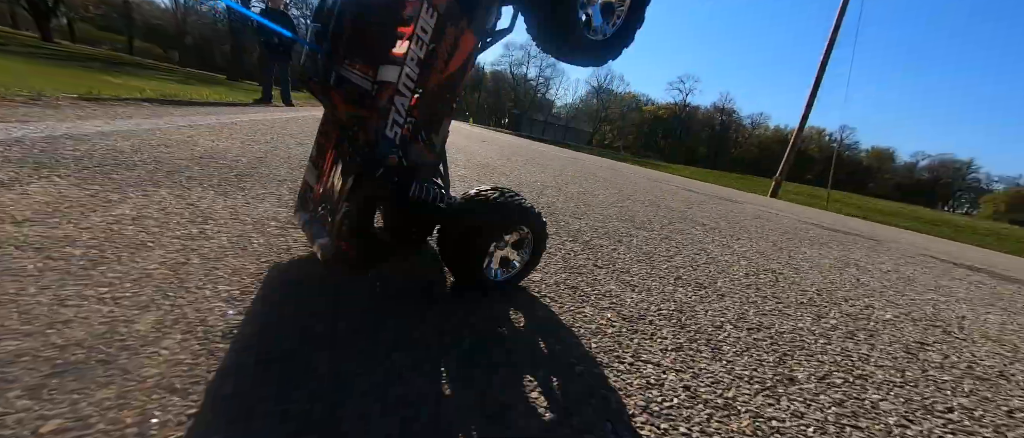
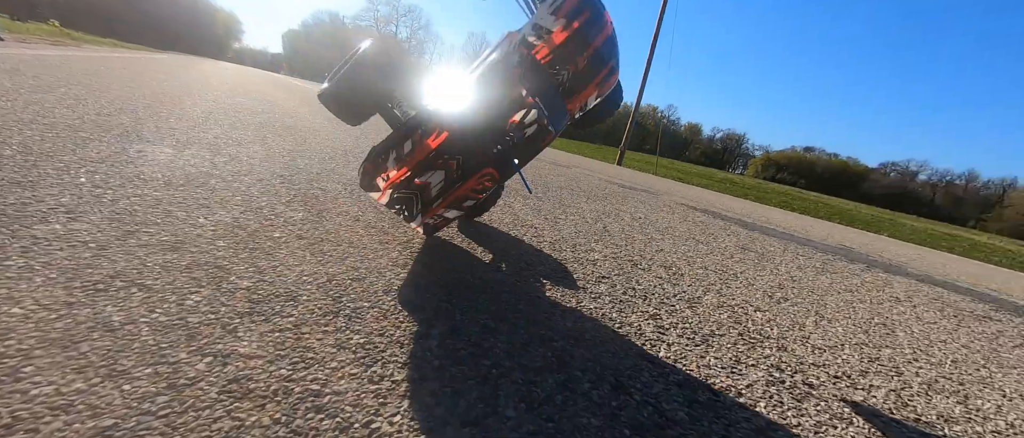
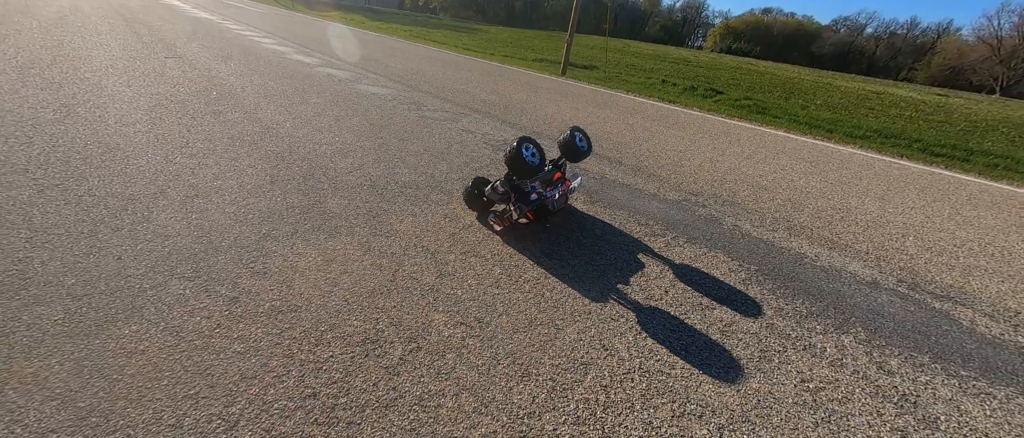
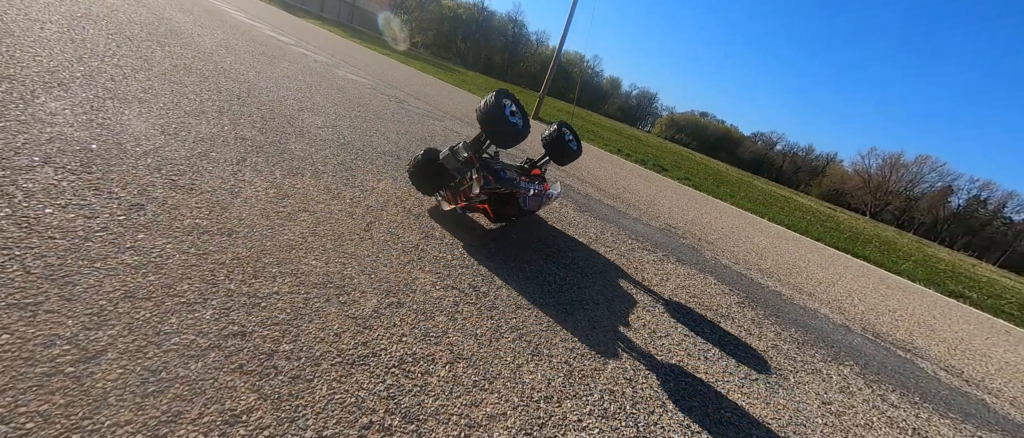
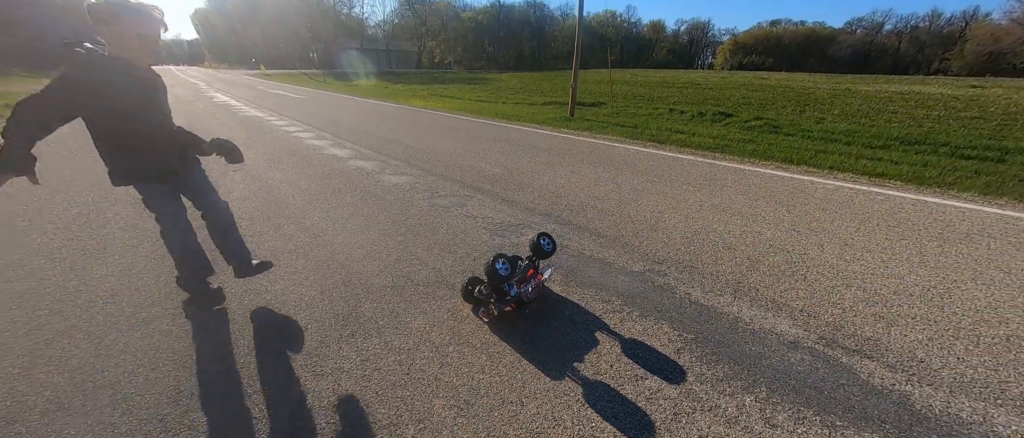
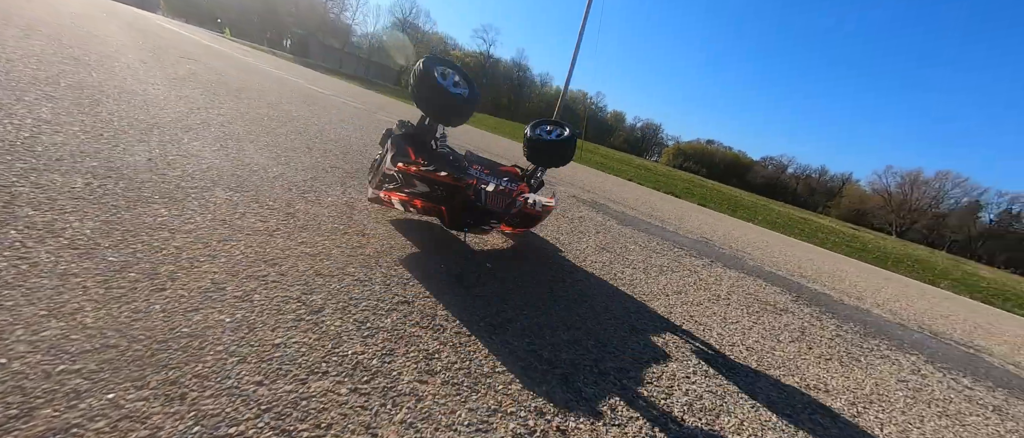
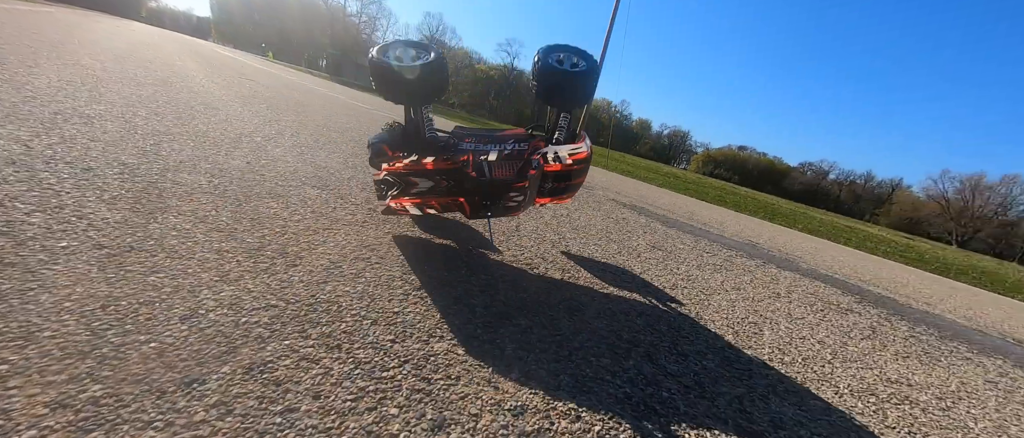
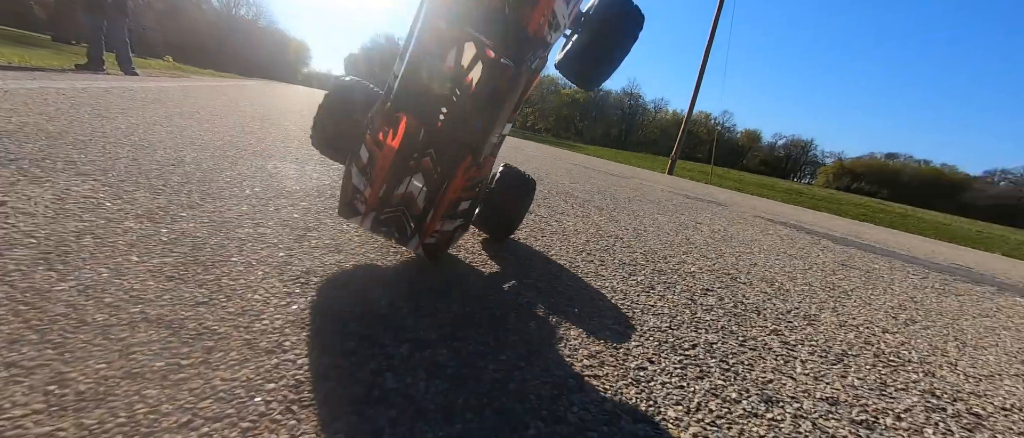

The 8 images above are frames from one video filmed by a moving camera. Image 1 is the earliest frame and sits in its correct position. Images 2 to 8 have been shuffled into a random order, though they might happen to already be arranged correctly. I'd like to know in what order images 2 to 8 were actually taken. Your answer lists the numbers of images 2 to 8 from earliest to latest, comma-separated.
8, 2, 7, 6, 4, 3, 5
